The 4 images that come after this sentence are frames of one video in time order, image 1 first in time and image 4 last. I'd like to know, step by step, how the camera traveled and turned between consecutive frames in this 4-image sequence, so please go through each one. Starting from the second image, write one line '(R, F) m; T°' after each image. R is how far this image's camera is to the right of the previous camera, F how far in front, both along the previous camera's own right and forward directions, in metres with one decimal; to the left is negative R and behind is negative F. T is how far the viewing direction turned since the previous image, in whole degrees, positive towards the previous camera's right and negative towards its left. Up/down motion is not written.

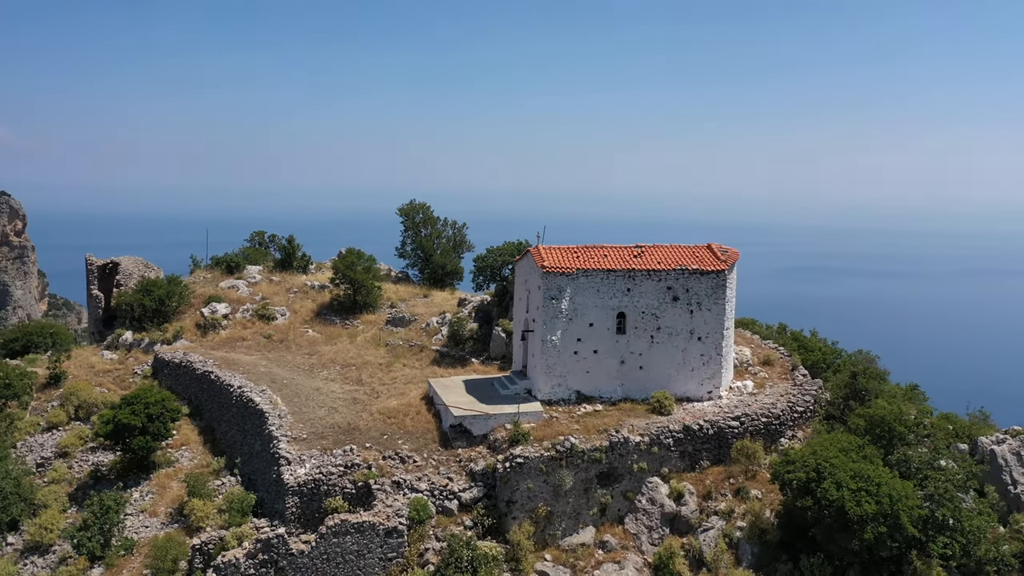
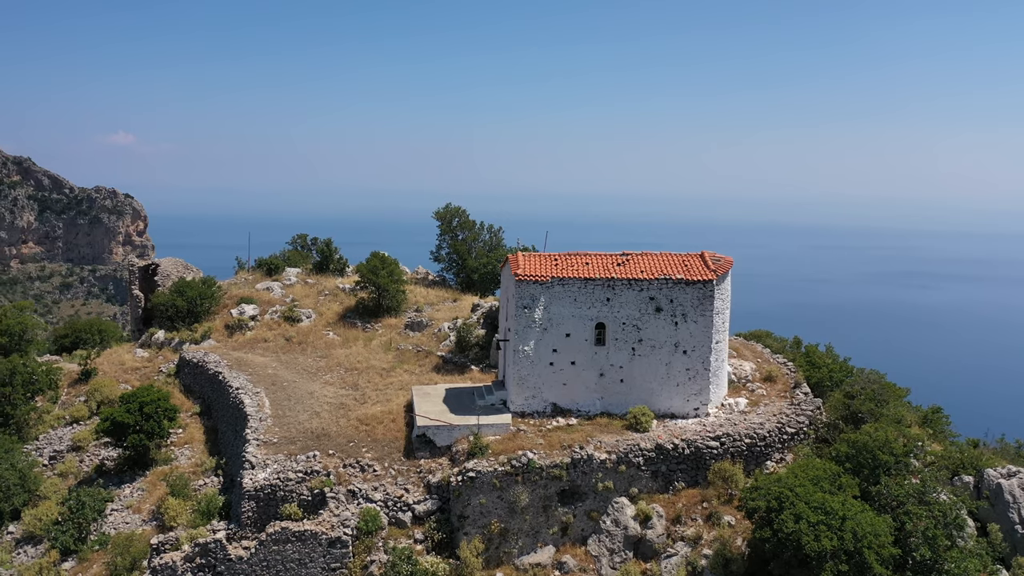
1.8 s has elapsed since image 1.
(+2.7, +0.7) m; -6°
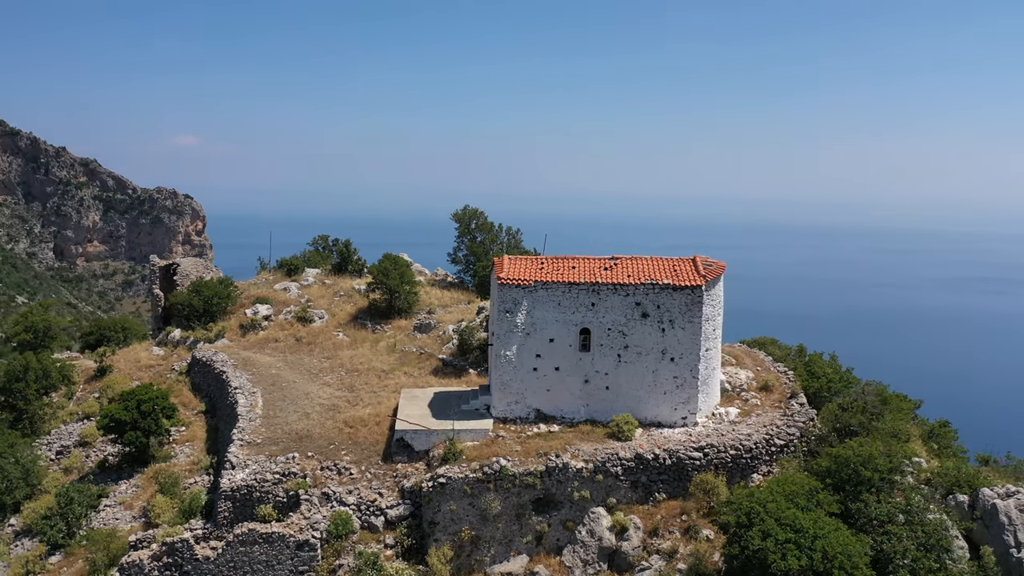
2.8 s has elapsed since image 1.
(+1.5, +0.3) m; -3°
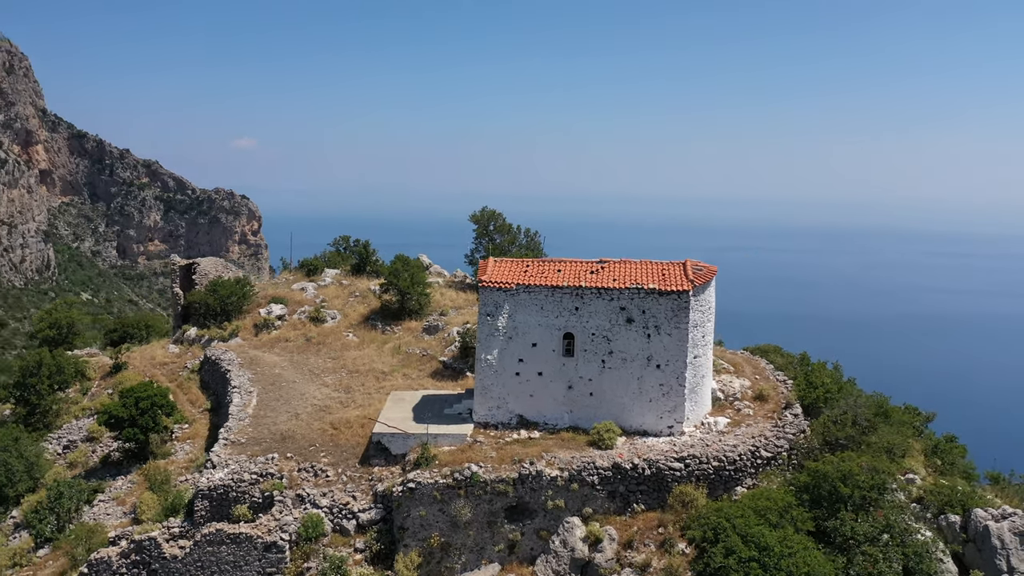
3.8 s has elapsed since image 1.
(+1.5, +0.3) m; -3°
